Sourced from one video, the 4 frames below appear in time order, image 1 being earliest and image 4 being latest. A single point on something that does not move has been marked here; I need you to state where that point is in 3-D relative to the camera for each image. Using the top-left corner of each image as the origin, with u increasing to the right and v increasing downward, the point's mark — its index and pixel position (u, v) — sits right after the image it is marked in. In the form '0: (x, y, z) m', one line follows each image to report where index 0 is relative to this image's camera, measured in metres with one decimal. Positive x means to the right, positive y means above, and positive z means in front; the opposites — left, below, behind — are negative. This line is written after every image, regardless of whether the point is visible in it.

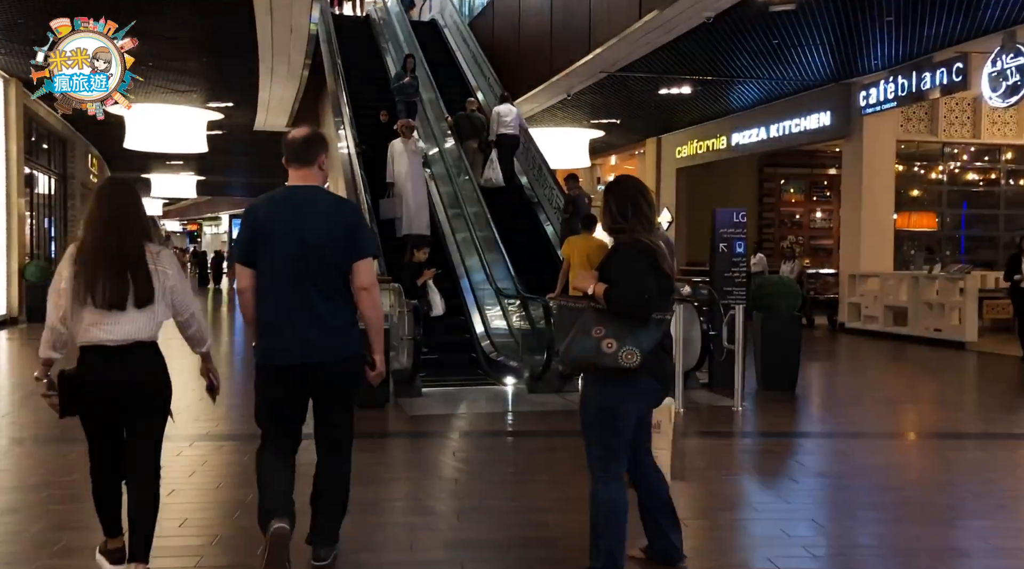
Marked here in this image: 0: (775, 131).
0: (+4.4, +2.6, +16.2) m
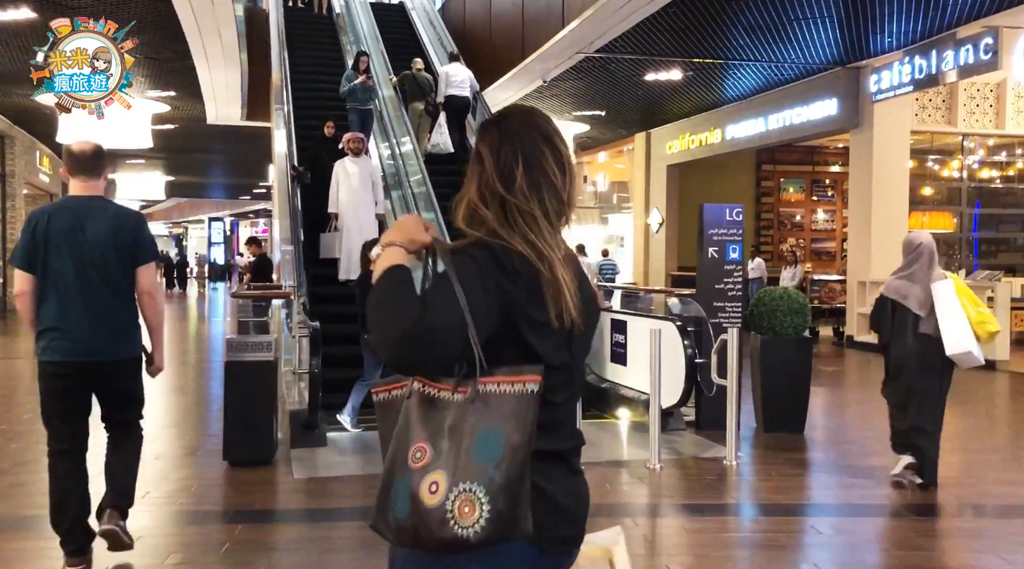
0: (+4.0, +2.4, +14.6) m
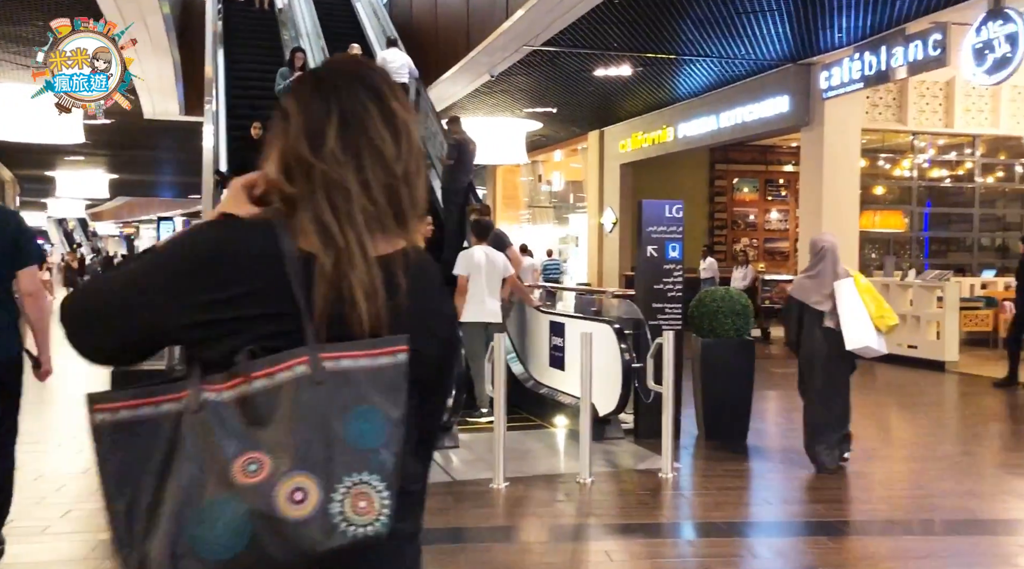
0: (+3.2, +2.4, +14.4) m
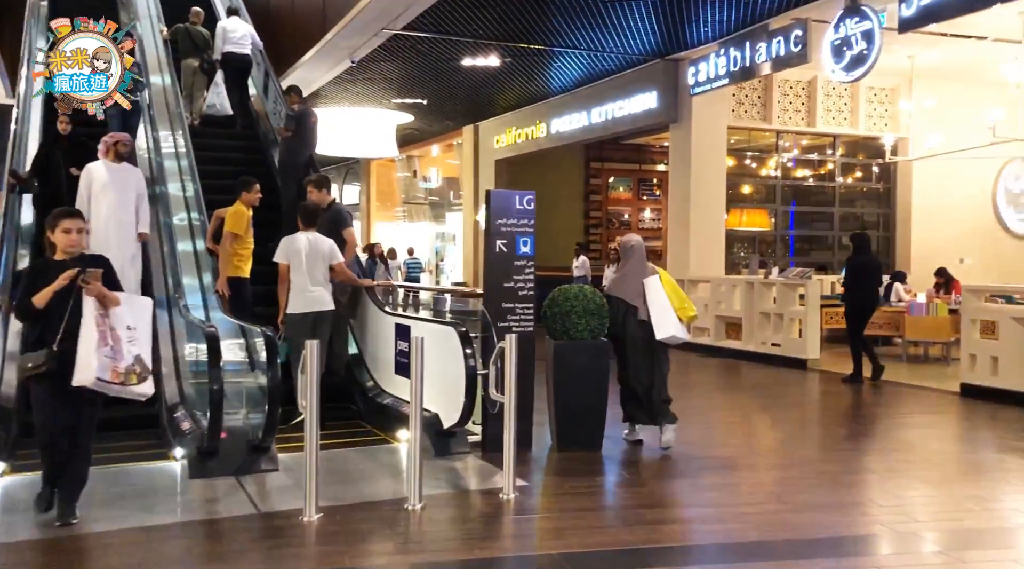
0: (+1.2, +2.5, +14.2) m
